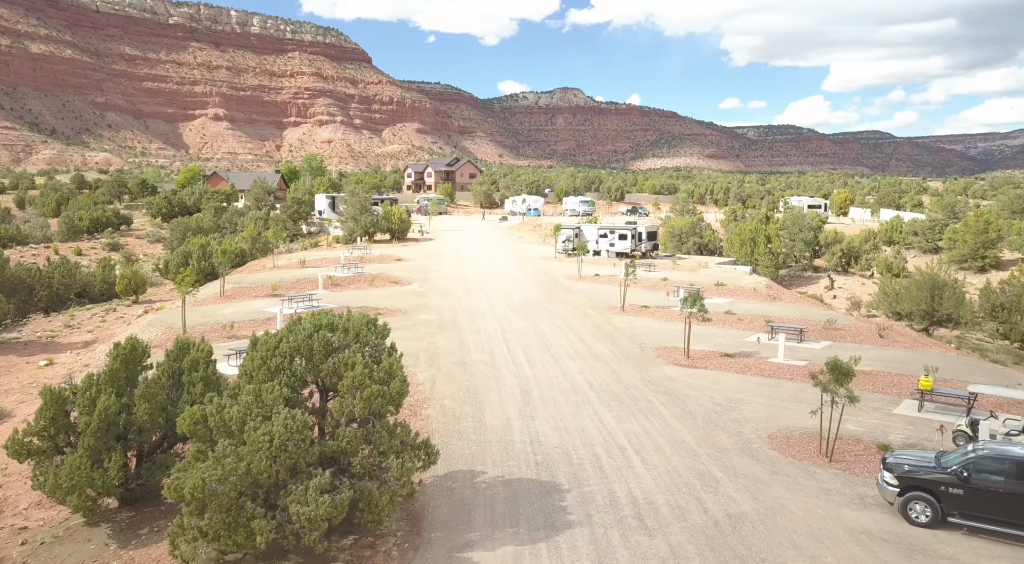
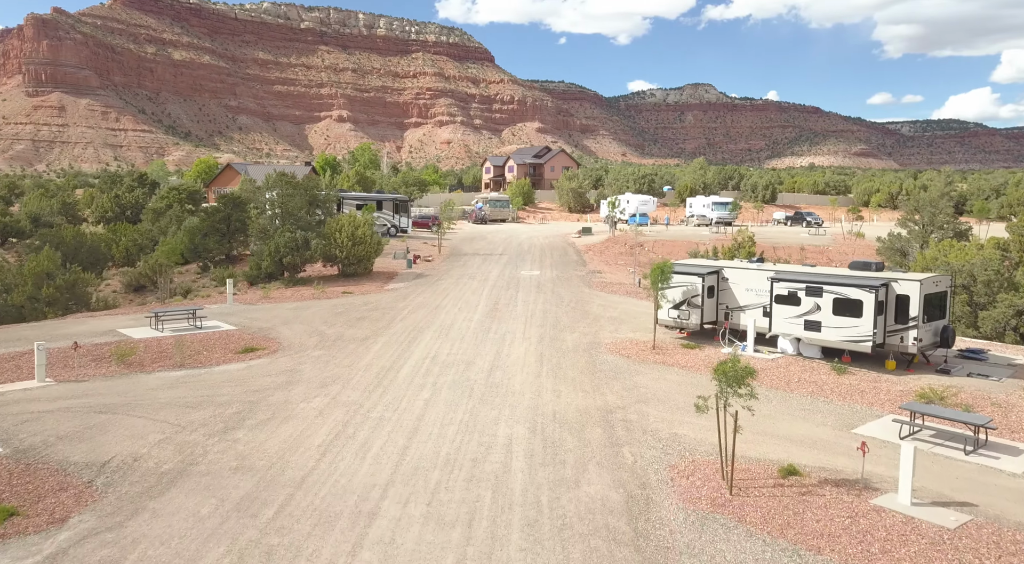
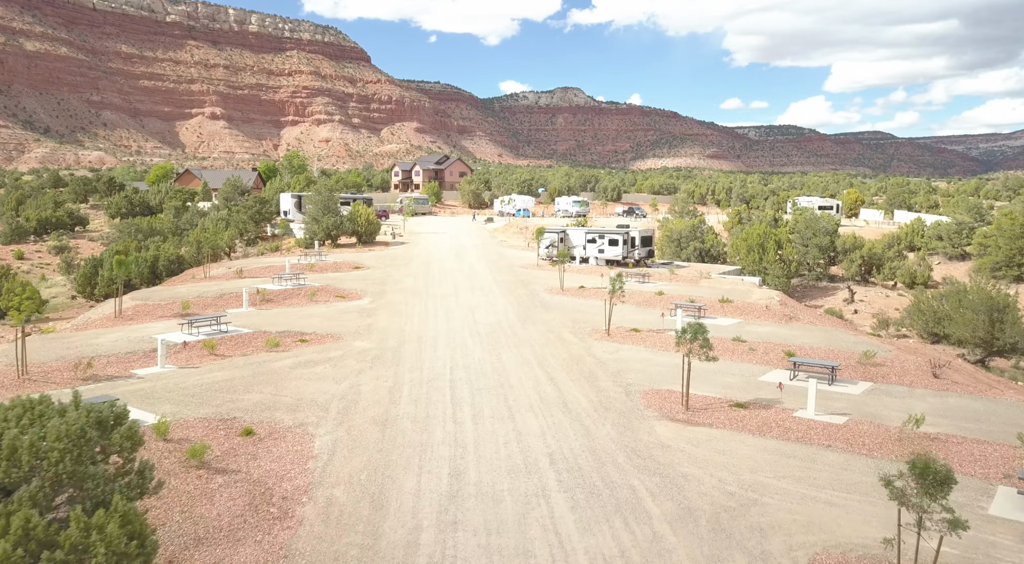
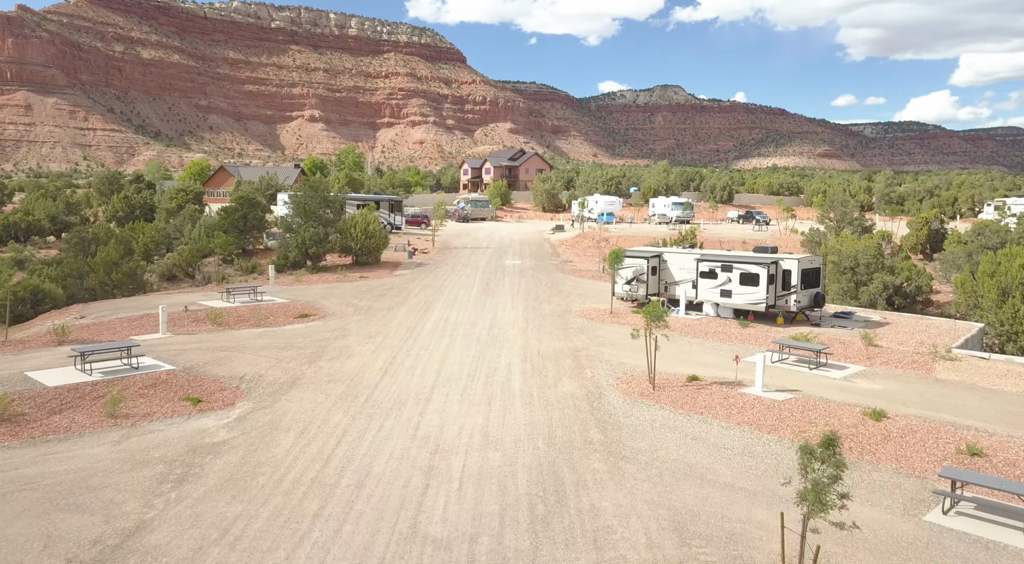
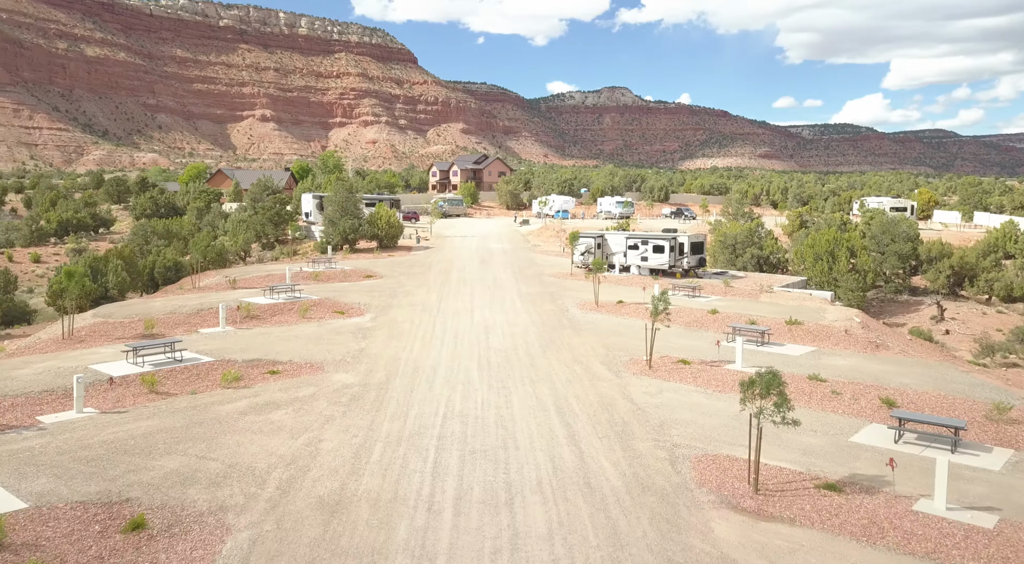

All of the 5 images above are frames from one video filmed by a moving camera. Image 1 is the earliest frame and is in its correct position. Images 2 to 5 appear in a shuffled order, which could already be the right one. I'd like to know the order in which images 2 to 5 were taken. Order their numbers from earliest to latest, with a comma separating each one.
3, 5, 4, 2
